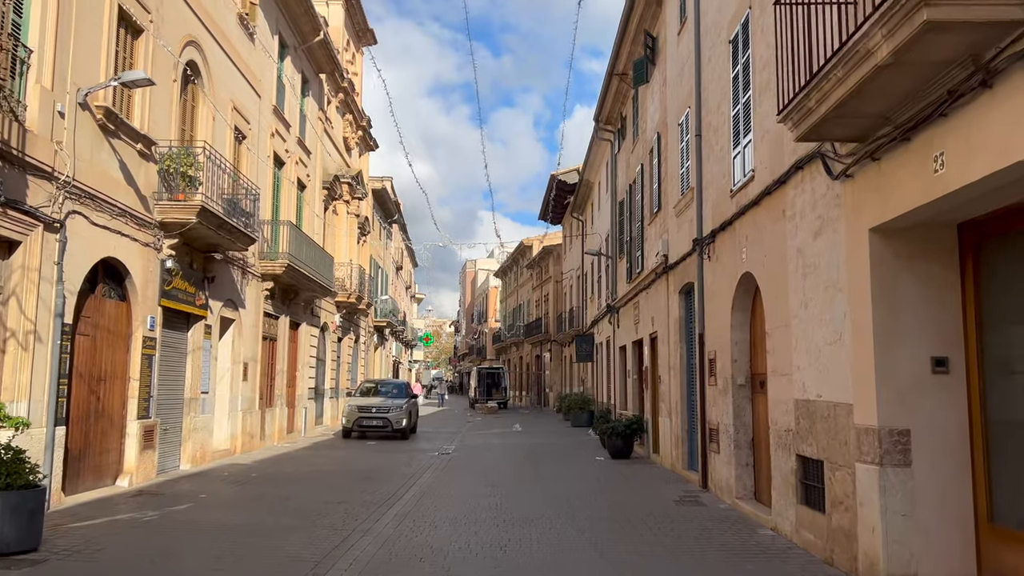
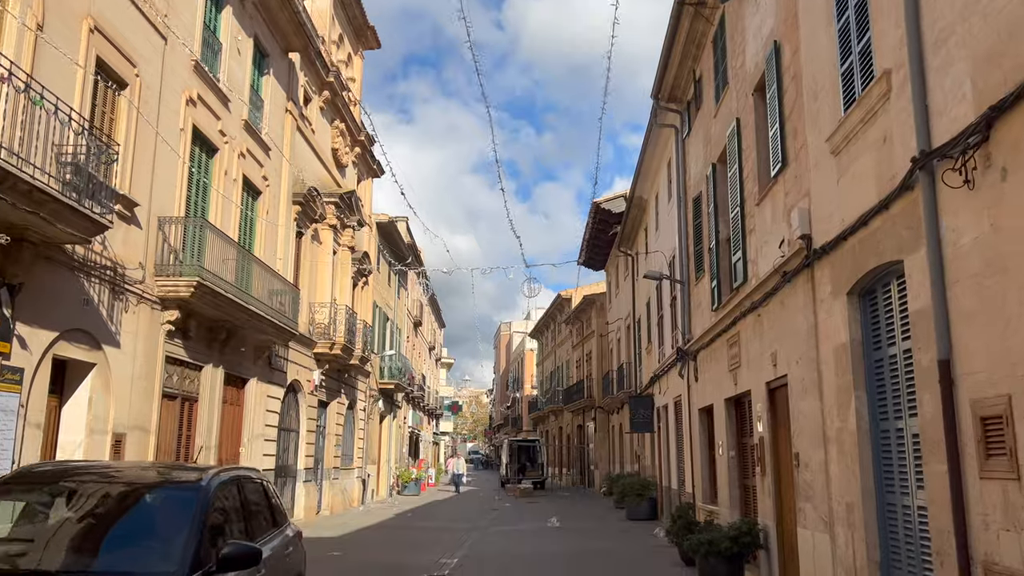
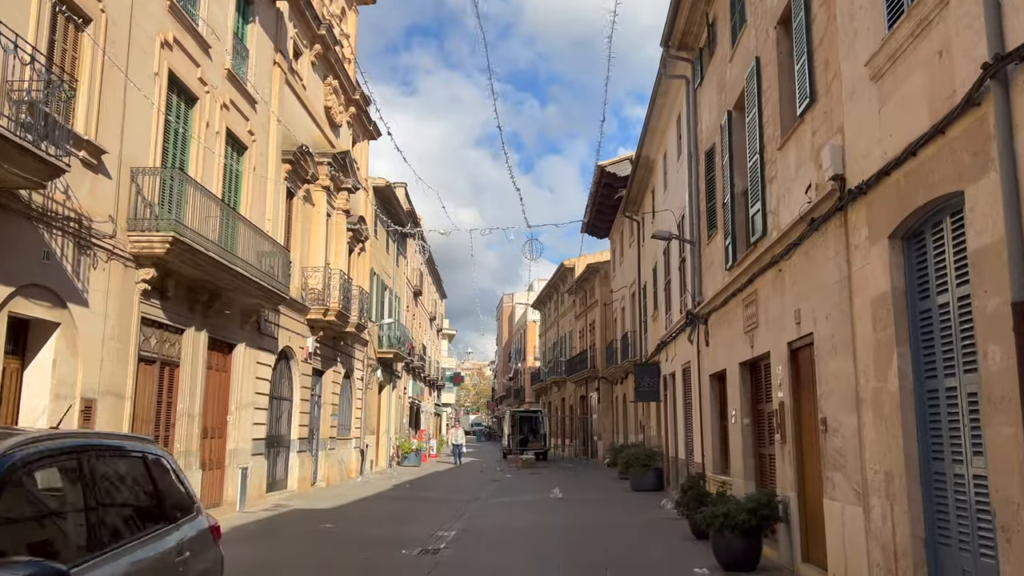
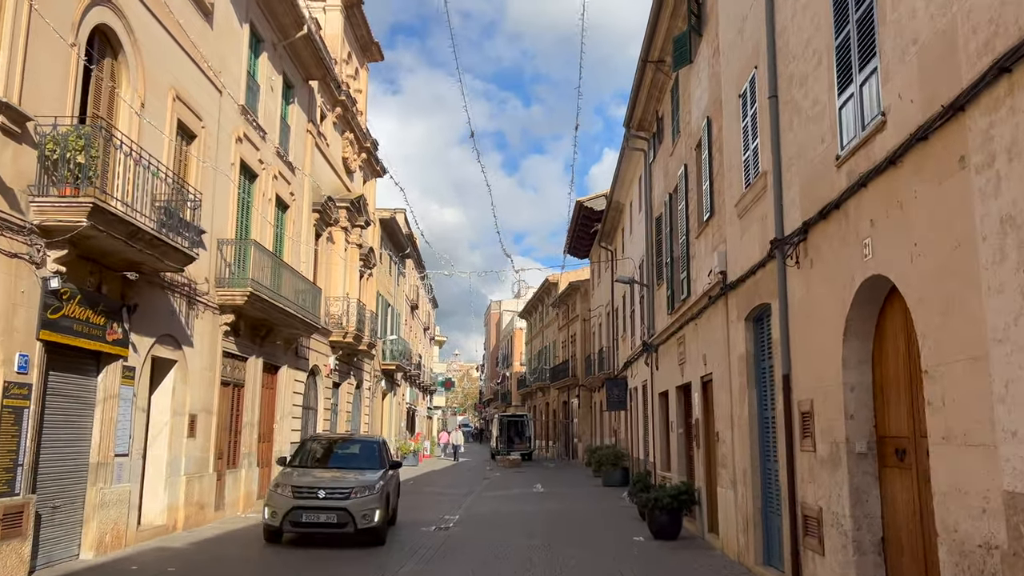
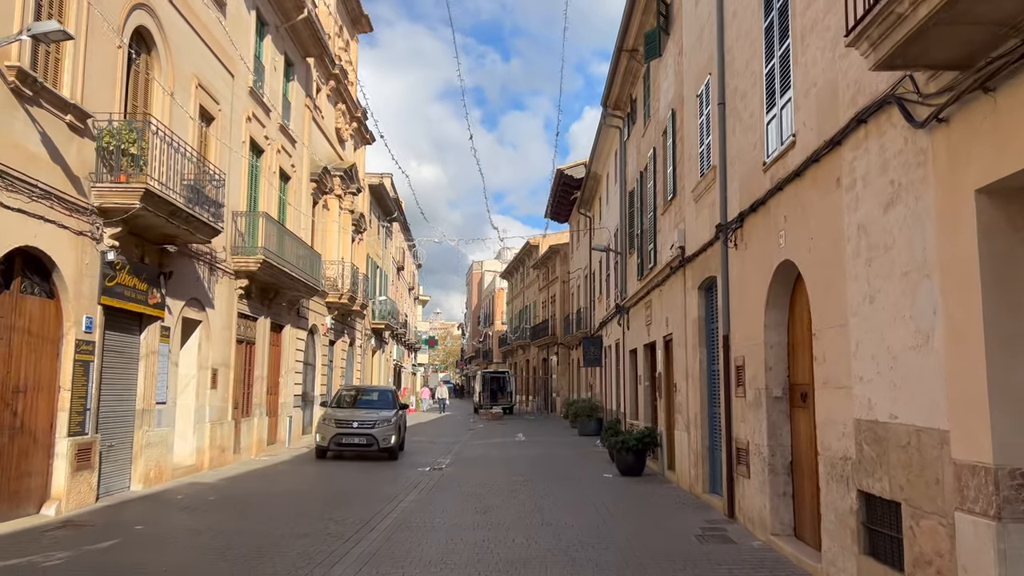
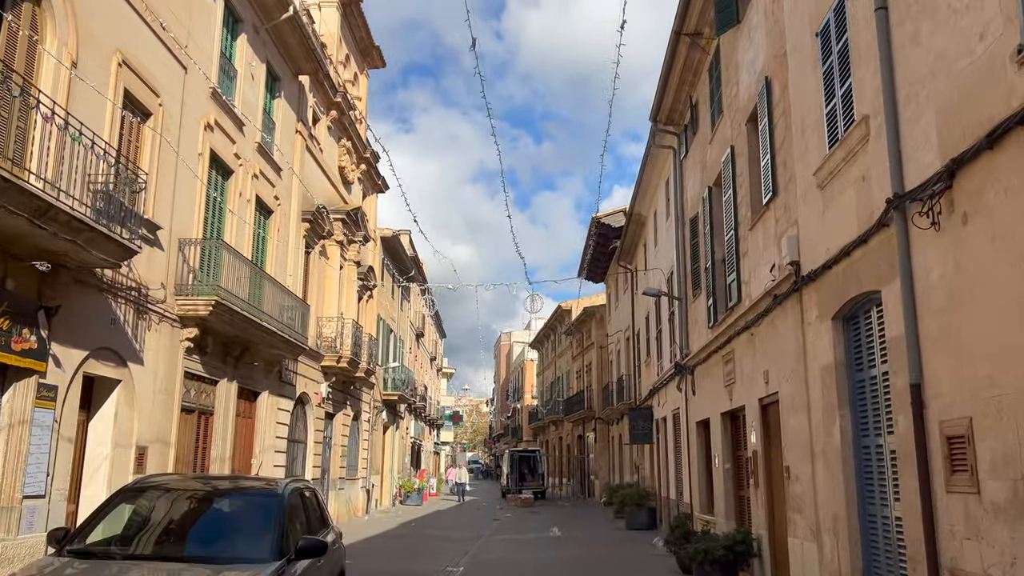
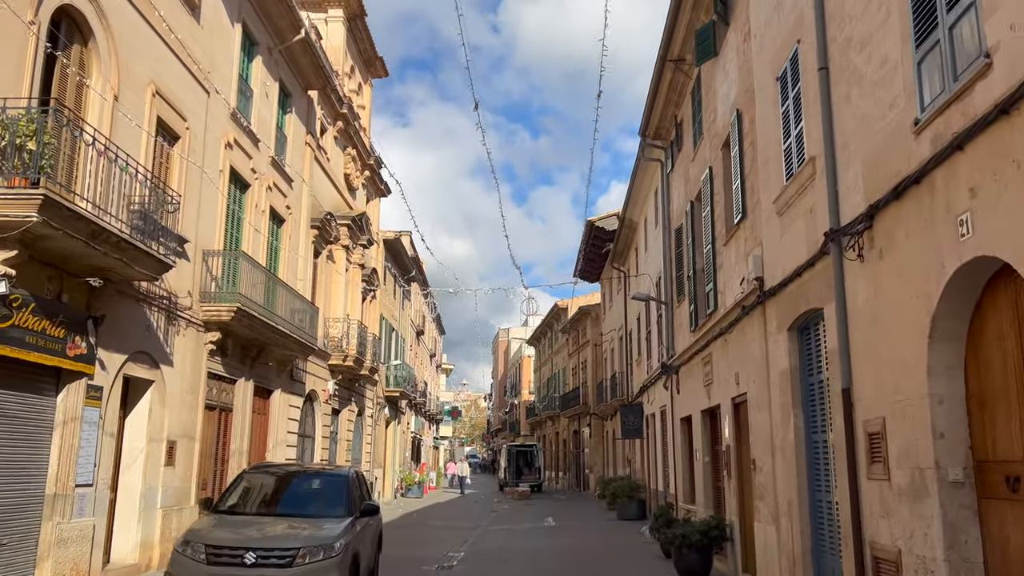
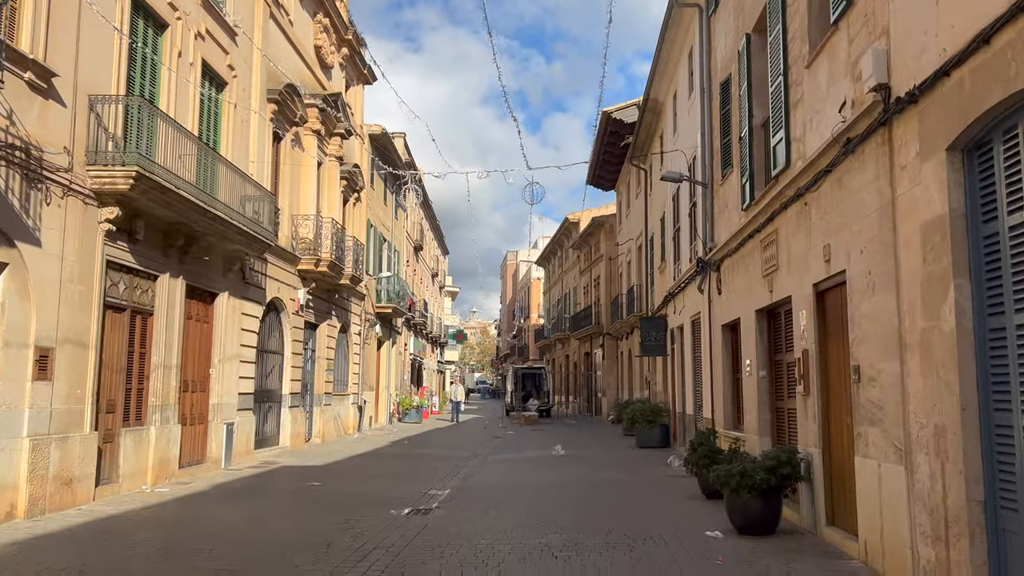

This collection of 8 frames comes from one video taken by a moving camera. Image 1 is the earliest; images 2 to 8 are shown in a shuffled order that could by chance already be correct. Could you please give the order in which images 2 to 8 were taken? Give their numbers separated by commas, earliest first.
5, 4, 7, 6, 2, 3, 8
